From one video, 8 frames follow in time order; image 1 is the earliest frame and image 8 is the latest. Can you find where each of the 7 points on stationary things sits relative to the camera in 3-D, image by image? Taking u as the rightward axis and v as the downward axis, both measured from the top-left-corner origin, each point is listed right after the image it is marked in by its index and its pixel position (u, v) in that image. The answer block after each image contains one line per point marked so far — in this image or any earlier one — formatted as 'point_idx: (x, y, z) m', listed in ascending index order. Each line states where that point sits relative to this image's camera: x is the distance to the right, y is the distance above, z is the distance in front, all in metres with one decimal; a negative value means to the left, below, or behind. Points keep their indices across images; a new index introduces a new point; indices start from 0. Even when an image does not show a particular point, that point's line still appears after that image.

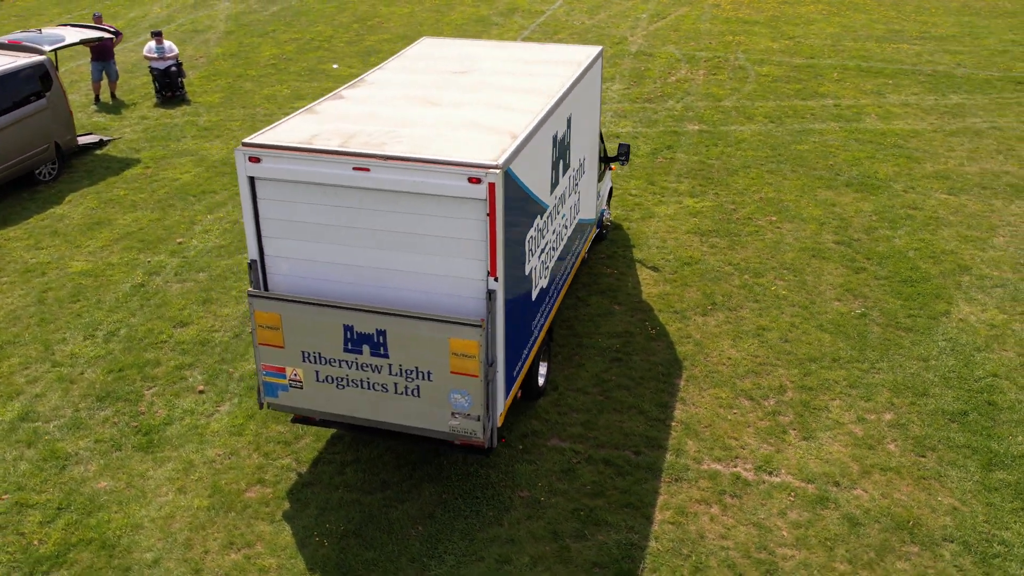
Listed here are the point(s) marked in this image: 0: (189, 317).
0: (-3.8, -0.3, +11.4) m
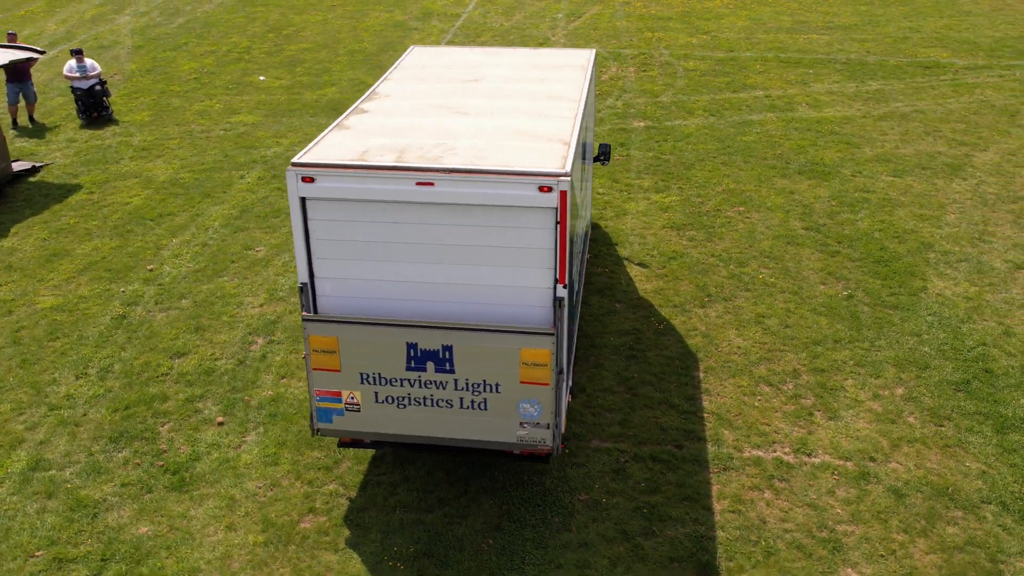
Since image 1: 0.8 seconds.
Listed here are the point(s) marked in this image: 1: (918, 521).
0: (-3.7, -0.7, +10.9) m
1: (+3.5, -2.0, +8.3) m
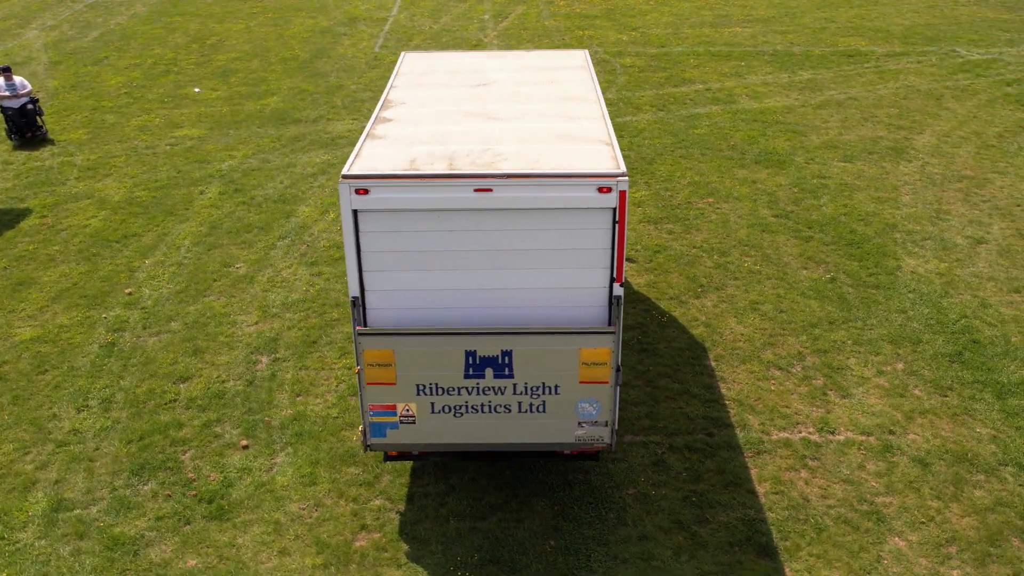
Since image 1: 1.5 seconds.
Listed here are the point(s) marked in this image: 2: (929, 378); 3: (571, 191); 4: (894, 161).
0: (-3.5, -0.9, +10.6) m
1: (+4.0, -1.8, +8.8) m
2: (+4.5, -1.0, +10.4) m
3: (+0.5, +0.7, +7.3) m
4: (+6.3, +2.1, +16.0) m
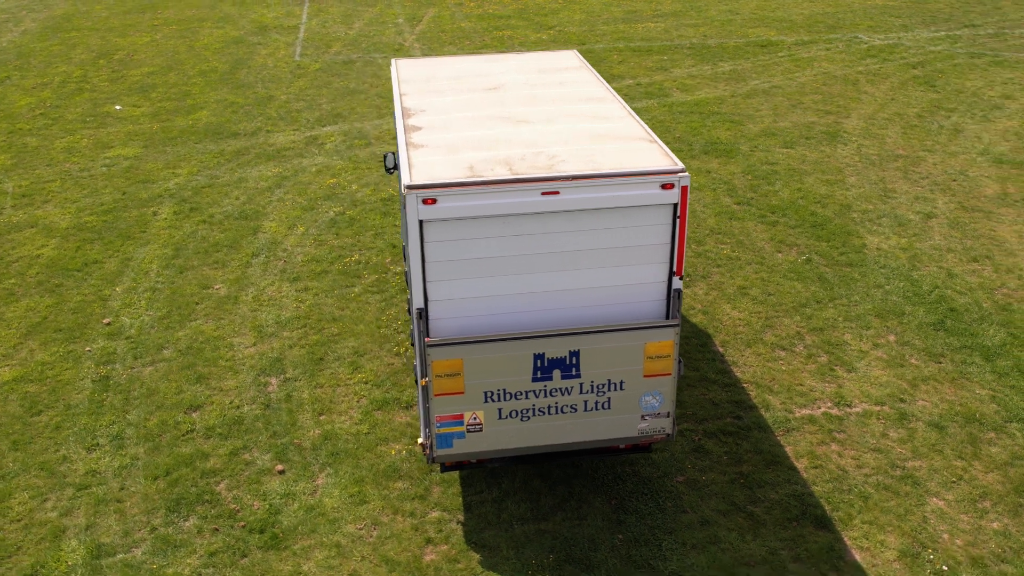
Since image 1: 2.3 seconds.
0: (-3.3, -1.2, +10.2) m
1: (+4.4, -1.5, +9.4) m
2: (+4.7, -0.7, +11.0) m
3: (+1.0, +0.7, +7.4) m
4: (+5.5, +2.5, +16.7) m
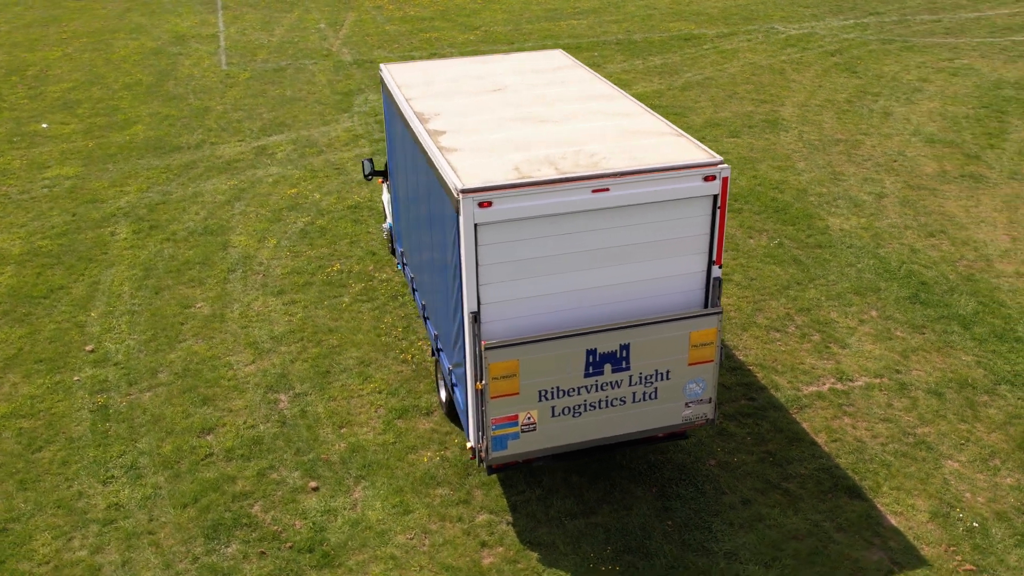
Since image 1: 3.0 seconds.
0: (-3.1, -1.4, +9.8) m
1: (+4.7, -1.3, +9.9) m
2: (+4.7, -0.4, +11.6) m
3: (+1.3, +0.8, +7.6) m
4: (+4.7, +2.8, +17.4) m
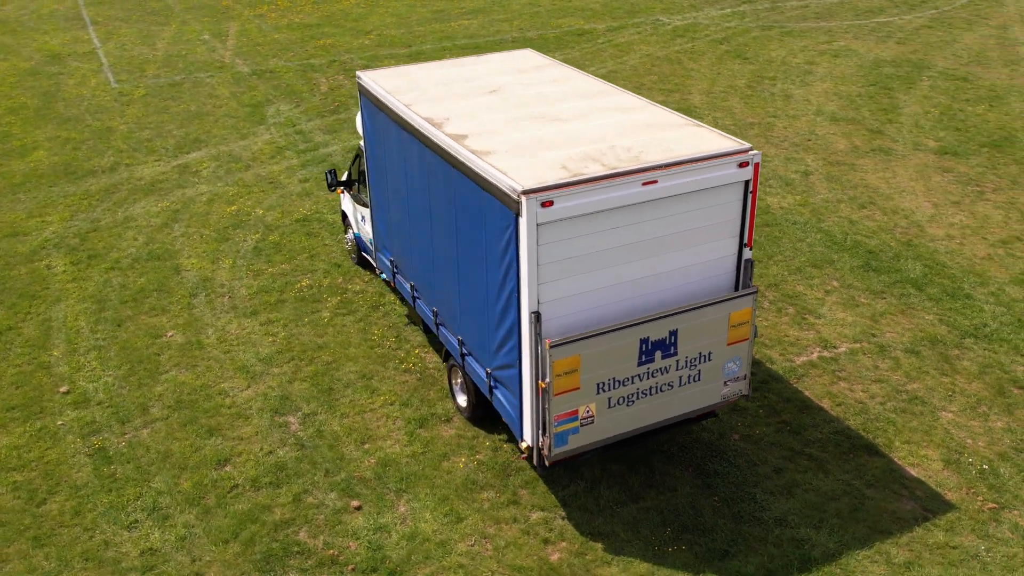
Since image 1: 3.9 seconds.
0: (-2.8, -1.6, +9.4) m
1: (+4.8, -0.8, +10.7) m
2: (+4.5, 0.0, +12.3) m
3: (+1.7, +1.0, +7.9) m
4: (+3.3, +3.1, +18.1) m
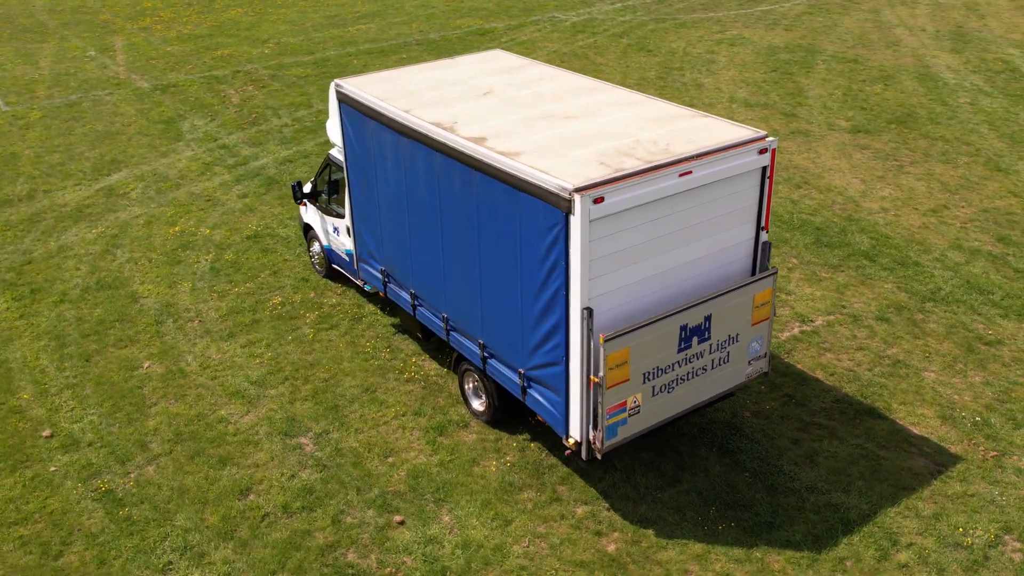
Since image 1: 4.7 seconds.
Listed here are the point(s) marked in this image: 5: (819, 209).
0: (-2.5, -1.8, +9.1) m
1: (+4.7, -0.5, +11.4) m
2: (+4.1, +0.3, +13.0) m
3: (+1.9, +1.1, +8.2) m
4: (+1.9, +3.3, +18.5) m
5: (+4.6, +1.2, +14.4) m
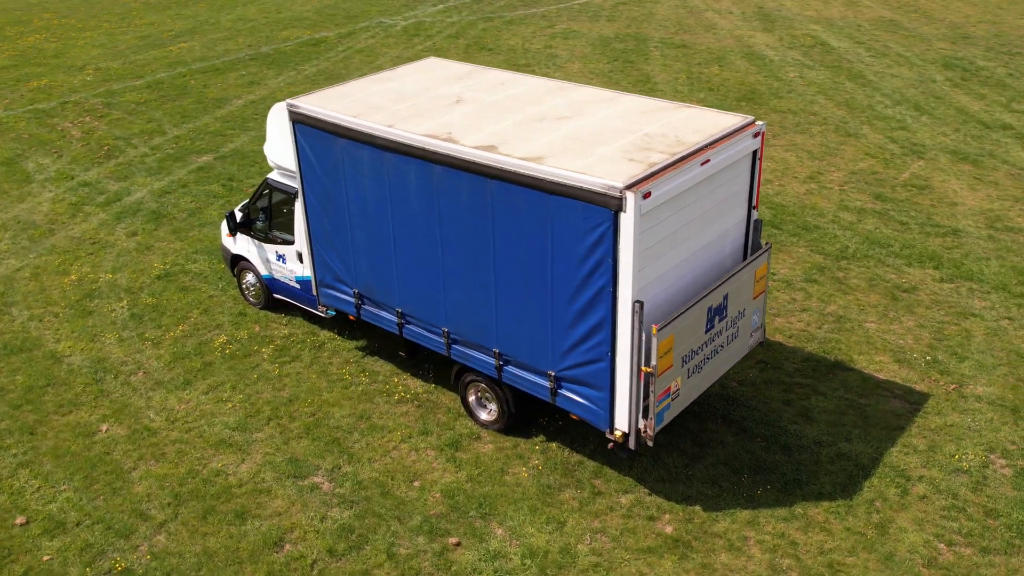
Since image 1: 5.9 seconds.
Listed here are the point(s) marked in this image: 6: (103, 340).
0: (-2.1, -2.2, +8.5) m
1: (+4.2, 0.0, +12.5) m
2: (+3.2, +0.8, +13.8) m
3: (+2.1, +1.3, +8.6) m
4: (-0.6, +3.4, +18.6) m
5: (+3.2, +1.6, +15.3) m
6: (-4.9, -0.6, +11.4) m
